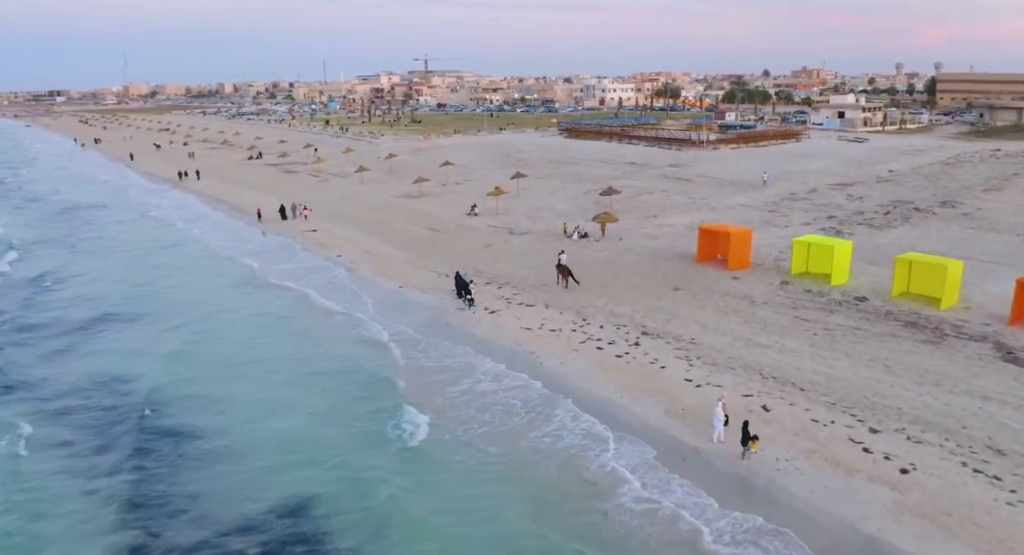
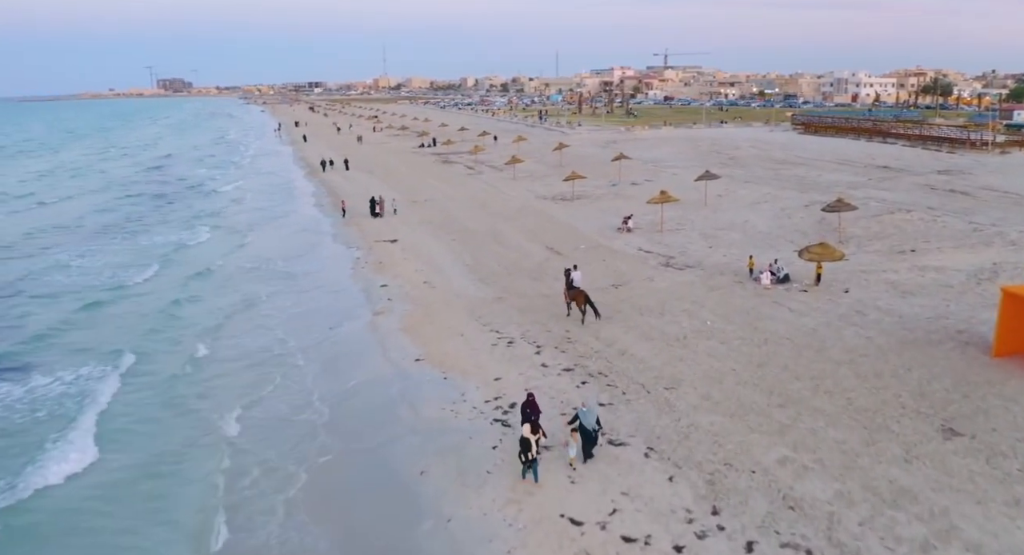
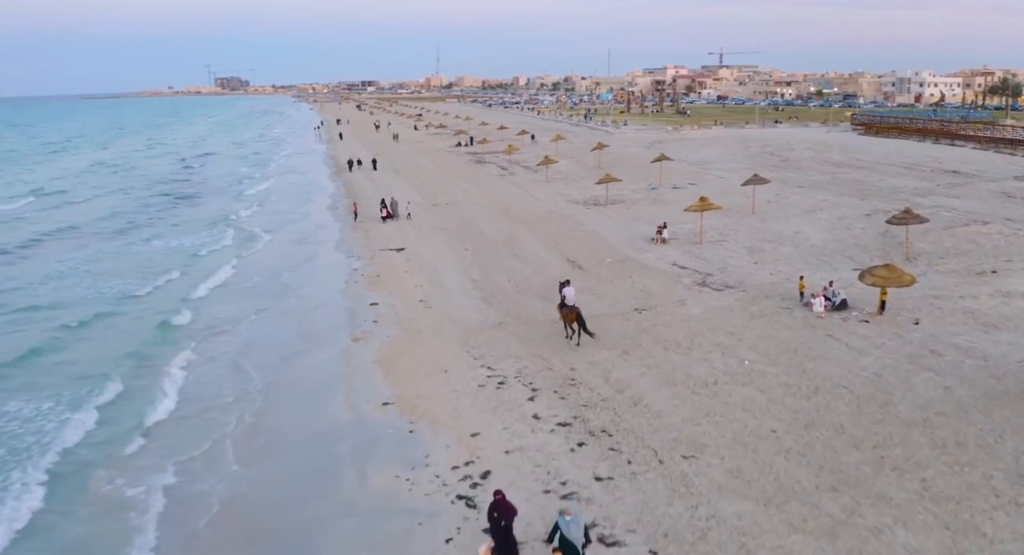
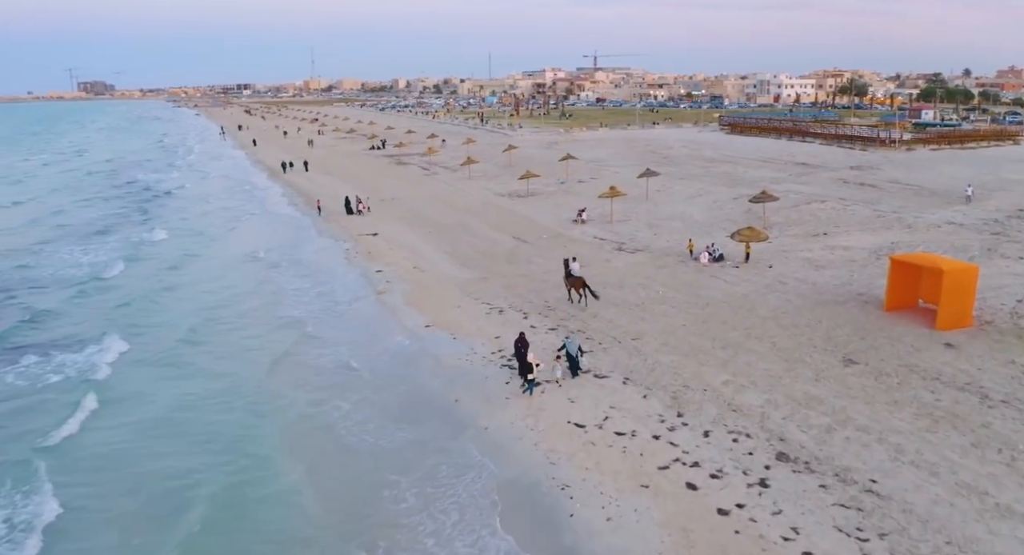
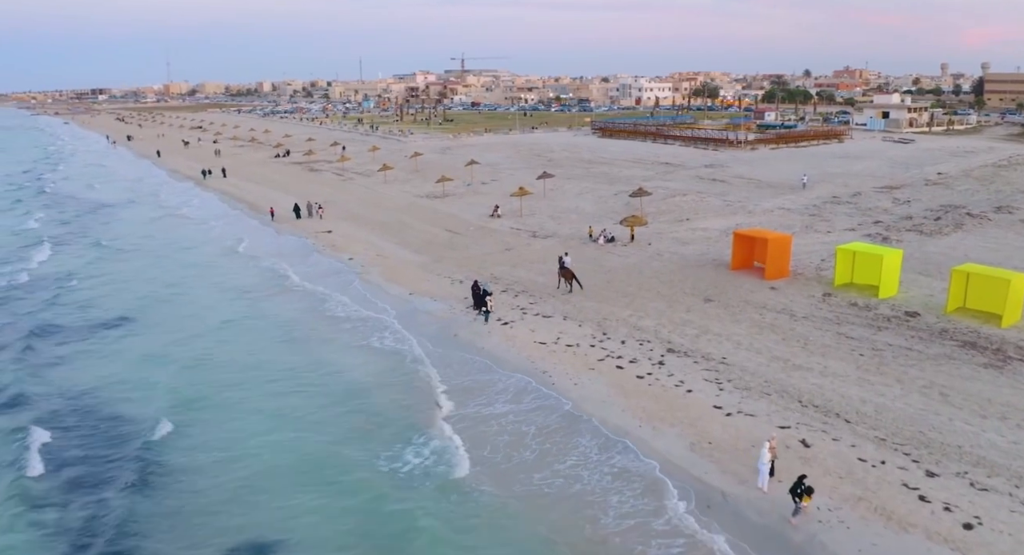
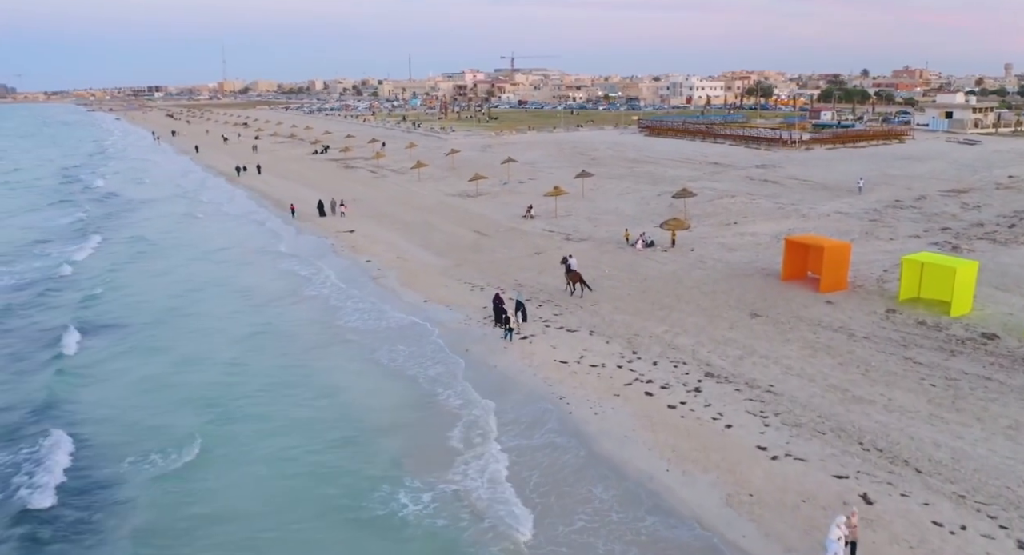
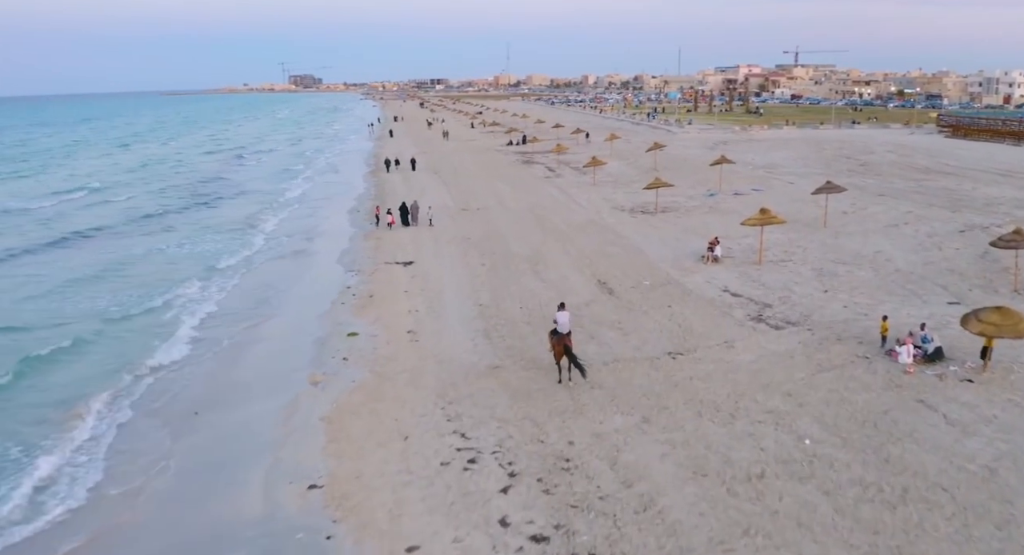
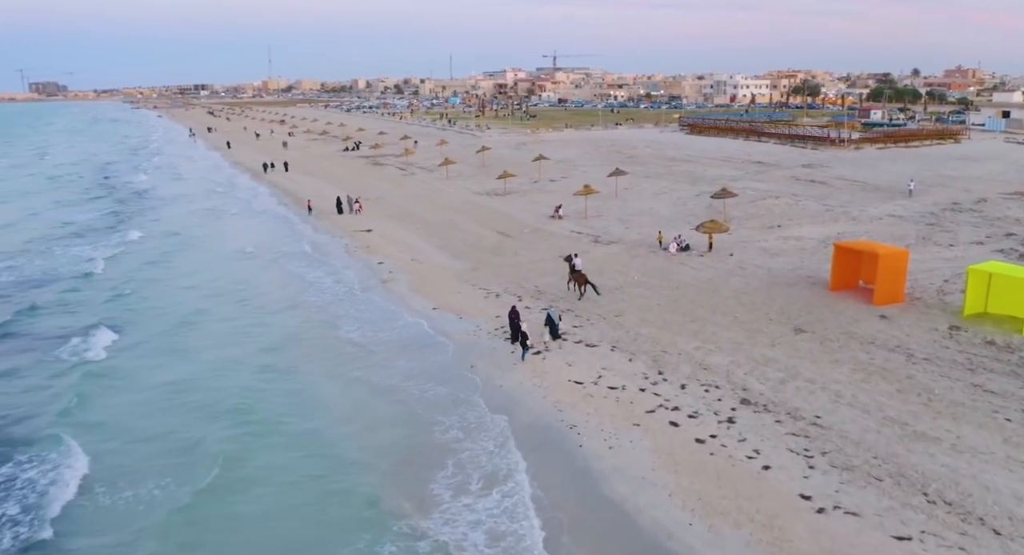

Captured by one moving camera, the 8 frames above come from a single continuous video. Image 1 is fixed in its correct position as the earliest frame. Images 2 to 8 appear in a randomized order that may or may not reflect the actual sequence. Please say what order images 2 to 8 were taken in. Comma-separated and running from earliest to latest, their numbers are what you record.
5, 6, 8, 4, 2, 3, 7
